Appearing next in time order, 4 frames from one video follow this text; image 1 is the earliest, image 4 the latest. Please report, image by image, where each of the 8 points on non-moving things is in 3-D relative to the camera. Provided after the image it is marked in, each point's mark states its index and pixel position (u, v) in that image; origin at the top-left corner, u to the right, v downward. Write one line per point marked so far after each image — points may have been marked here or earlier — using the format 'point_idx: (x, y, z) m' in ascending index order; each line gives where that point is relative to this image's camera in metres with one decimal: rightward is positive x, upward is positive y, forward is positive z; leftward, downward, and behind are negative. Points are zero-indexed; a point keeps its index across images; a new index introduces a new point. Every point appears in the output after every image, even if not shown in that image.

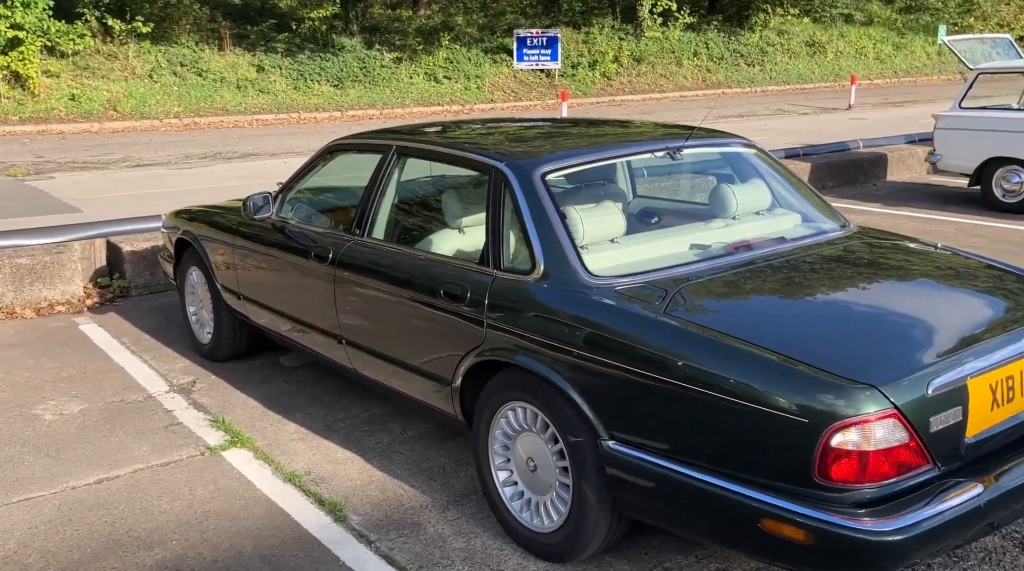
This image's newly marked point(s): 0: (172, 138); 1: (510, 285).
0: (-7.5, +3.2, +19.7) m
1: (0.0, 0.0, +3.3) m
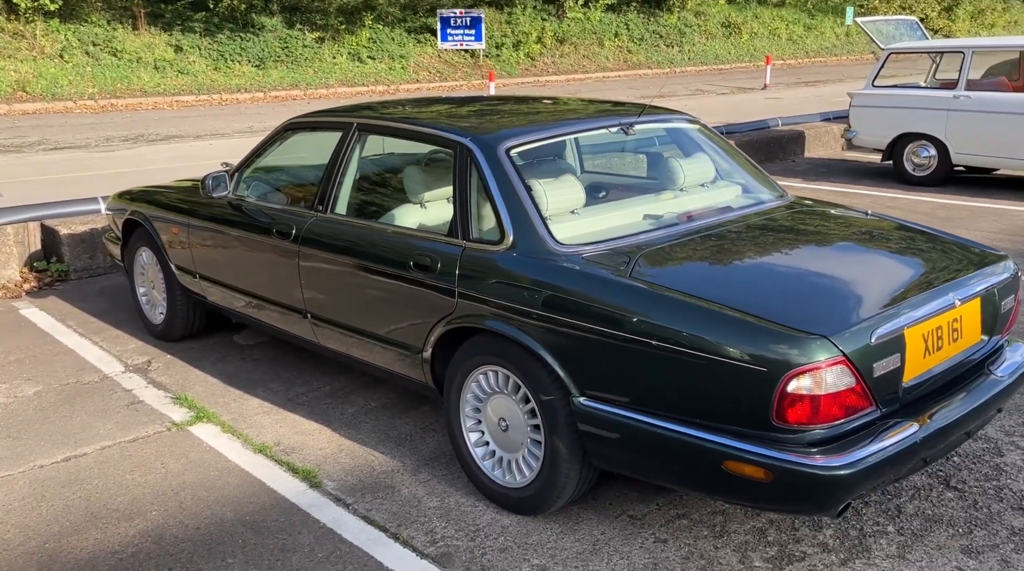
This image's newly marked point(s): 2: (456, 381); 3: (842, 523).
0: (-9.0, +3.5, +19.1) m
1: (-0.1, +0.1, +3.5) m
2: (-0.2, -0.4, +3.6) m
3: (+1.2, -0.9, +3.4) m
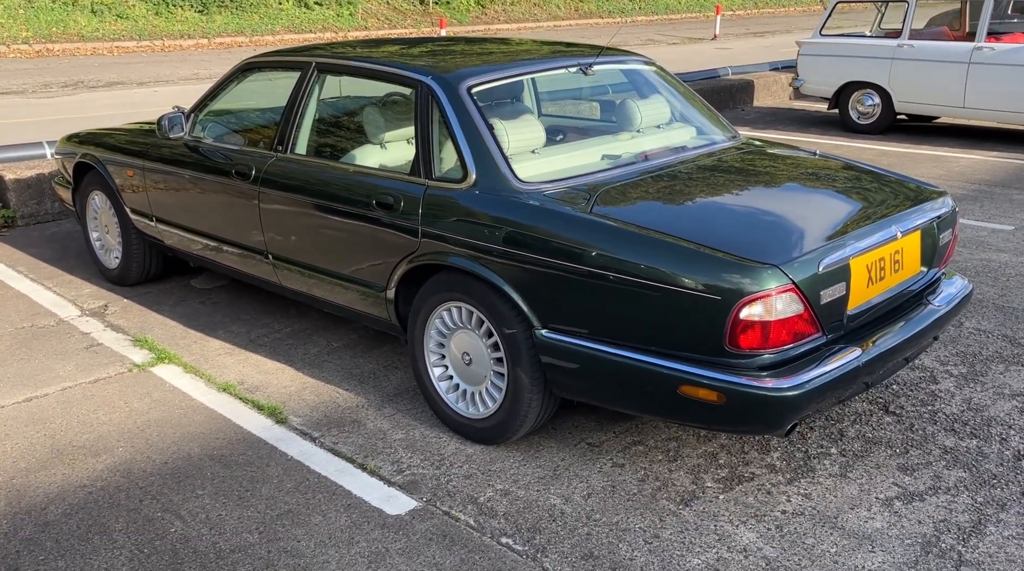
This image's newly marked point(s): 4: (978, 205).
0: (-10.0, +4.5, +18.5) m
1: (-0.3, +0.4, +3.6) m
2: (-0.4, -0.1, +3.7) m
3: (+1.1, -0.6, +3.6) m
4: (+4.2, +0.7, +8.0) m
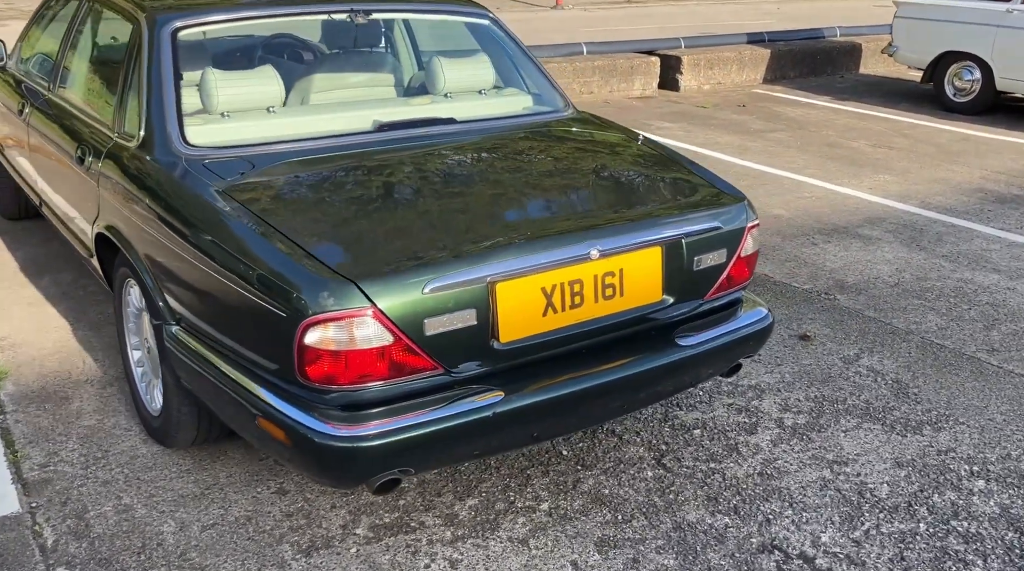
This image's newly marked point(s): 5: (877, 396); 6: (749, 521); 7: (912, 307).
0: (-8.0, +6.3, +19.1) m
1: (-1.3, +0.5, +3.1) m
2: (-1.4, 0.0, +3.3) m
3: (-0.1, -0.7, +2.9) m
4: (+3.8, +0.6, +6.8) m
5: (+1.5, -0.4, +3.6) m
6: (+0.7, -0.7, +2.8) m
7: (+2.1, -0.1, +4.6) m
